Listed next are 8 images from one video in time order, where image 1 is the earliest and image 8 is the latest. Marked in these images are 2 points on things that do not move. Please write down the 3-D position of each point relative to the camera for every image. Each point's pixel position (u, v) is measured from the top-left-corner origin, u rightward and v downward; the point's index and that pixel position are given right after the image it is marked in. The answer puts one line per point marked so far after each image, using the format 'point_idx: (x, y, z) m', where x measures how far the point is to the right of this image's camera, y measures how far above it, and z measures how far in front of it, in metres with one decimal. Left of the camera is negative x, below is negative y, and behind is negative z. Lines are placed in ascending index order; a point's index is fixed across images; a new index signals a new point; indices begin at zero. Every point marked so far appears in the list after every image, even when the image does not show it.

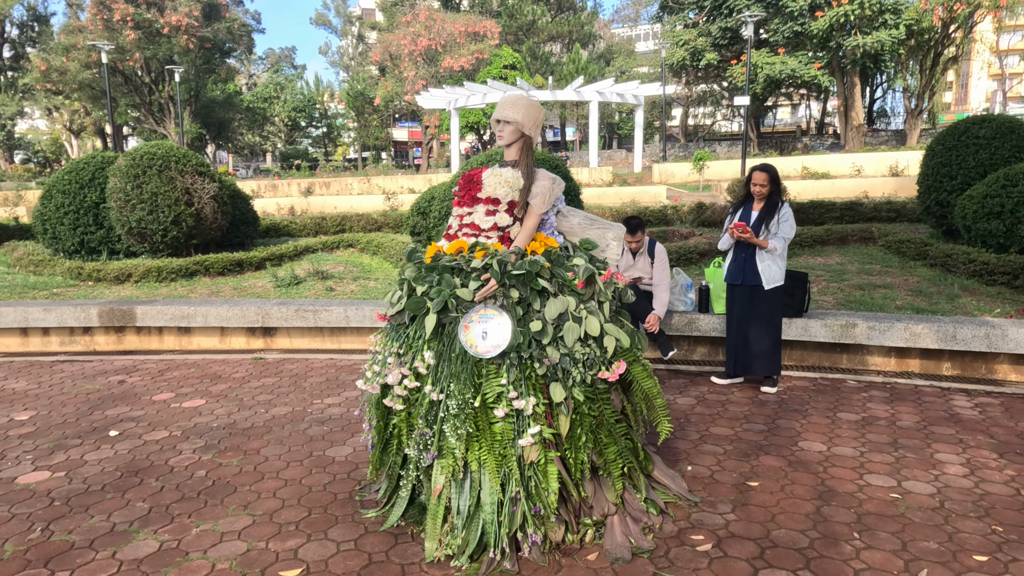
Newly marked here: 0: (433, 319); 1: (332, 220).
0: (-0.3, -0.1, +2.4) m
1: (-2.7, +1.0, +10.0) m
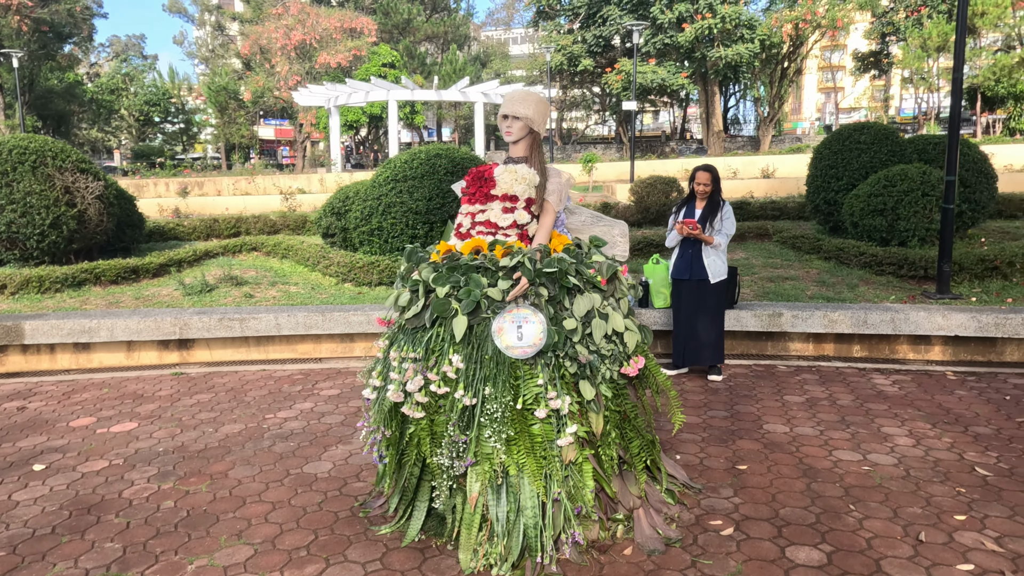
0: (-0.2, -0.1, +2.3) m
1: (-4.0, +0.9, +9.3) m
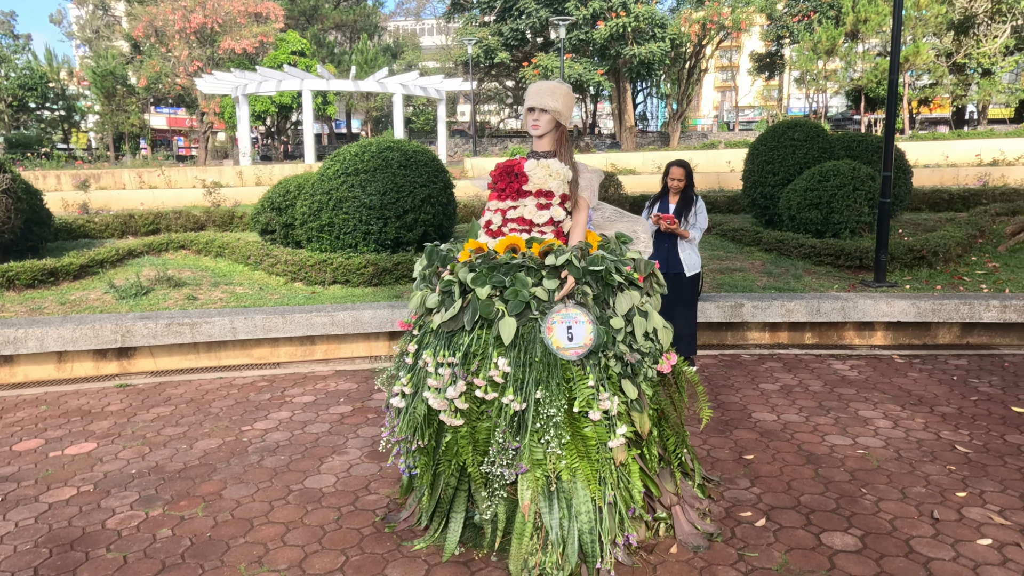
0: (0.0, -0.1, +2.2) m
1: (-4.8, +0.9, +8.6) m
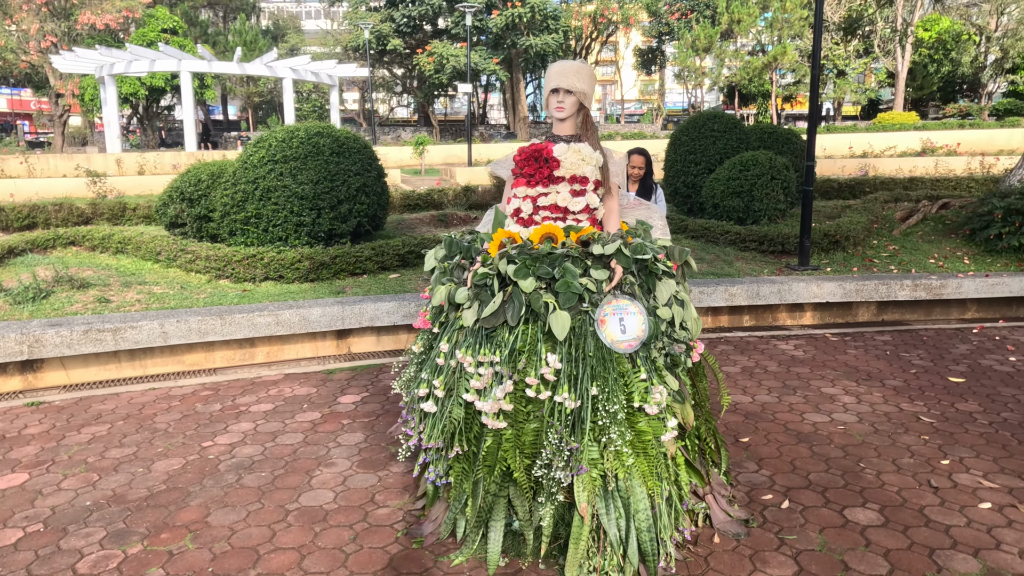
0: (+0.2, -0.1, +2.1) m
1: (-5.7, +0.9, +7.6) m
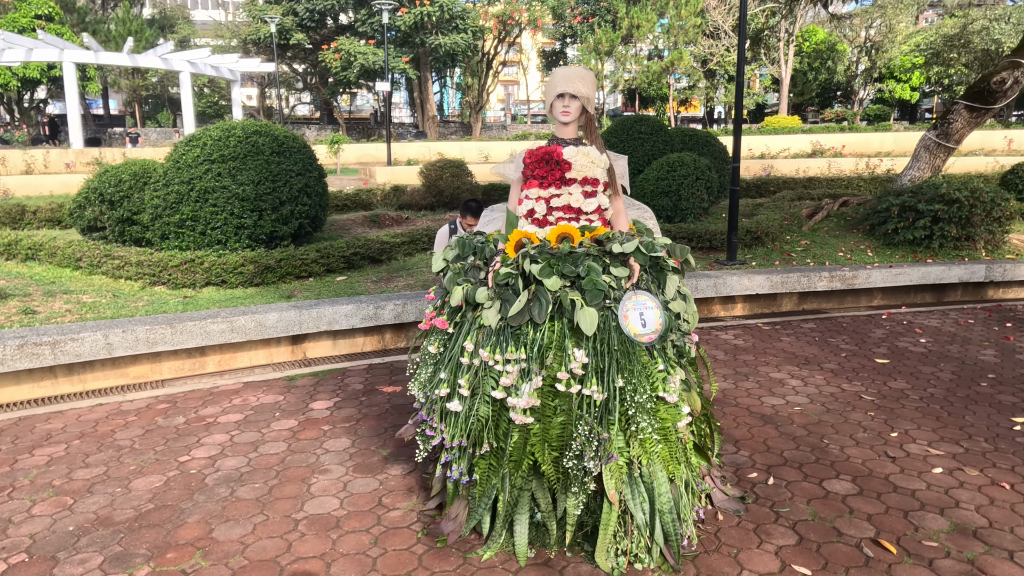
0: (+0.3, -0.1, +2.2) m
1: (-6.3, +0.8, +6.8) m
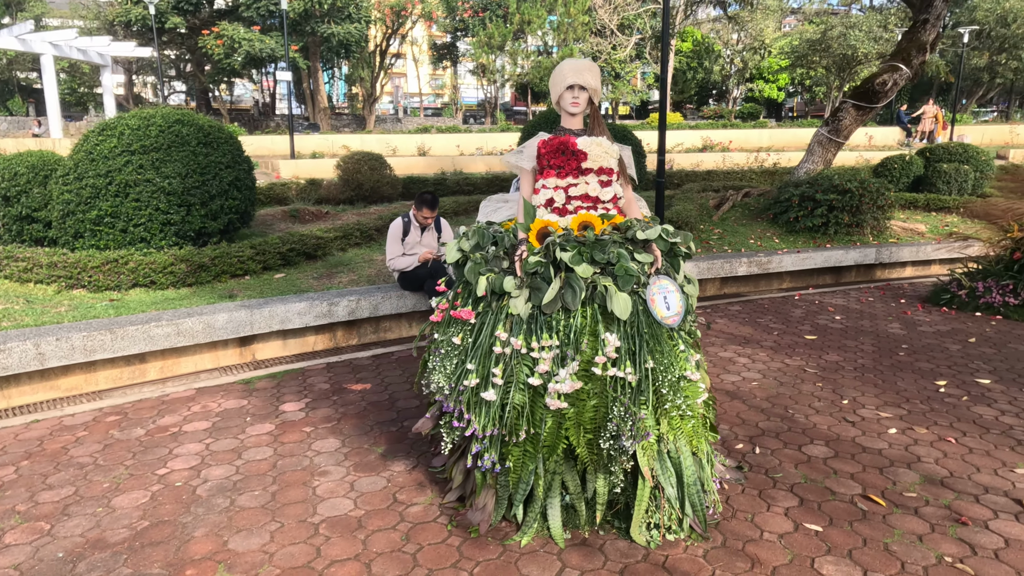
0: (+0.4, 0.0, +2.2) m
1: (-6.9, +0.6, +5.7) m
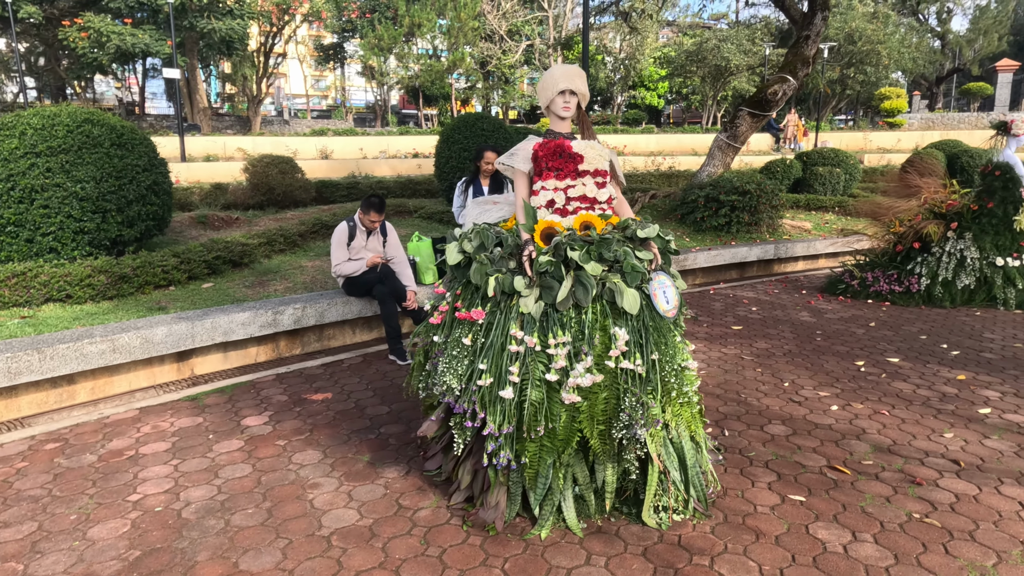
0: (+0.4, 0.0, +2.4) m
1: (-7.3, +0.4, +4.6) m
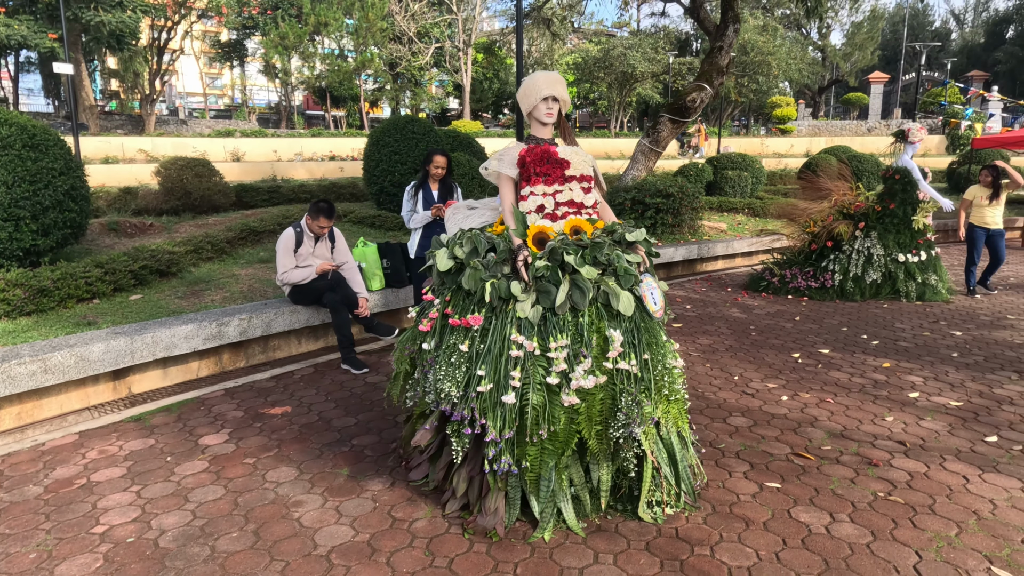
0: (+0.4, 0.0, +2.4) m
1: (-7.6, +0.2, +3.6) m
